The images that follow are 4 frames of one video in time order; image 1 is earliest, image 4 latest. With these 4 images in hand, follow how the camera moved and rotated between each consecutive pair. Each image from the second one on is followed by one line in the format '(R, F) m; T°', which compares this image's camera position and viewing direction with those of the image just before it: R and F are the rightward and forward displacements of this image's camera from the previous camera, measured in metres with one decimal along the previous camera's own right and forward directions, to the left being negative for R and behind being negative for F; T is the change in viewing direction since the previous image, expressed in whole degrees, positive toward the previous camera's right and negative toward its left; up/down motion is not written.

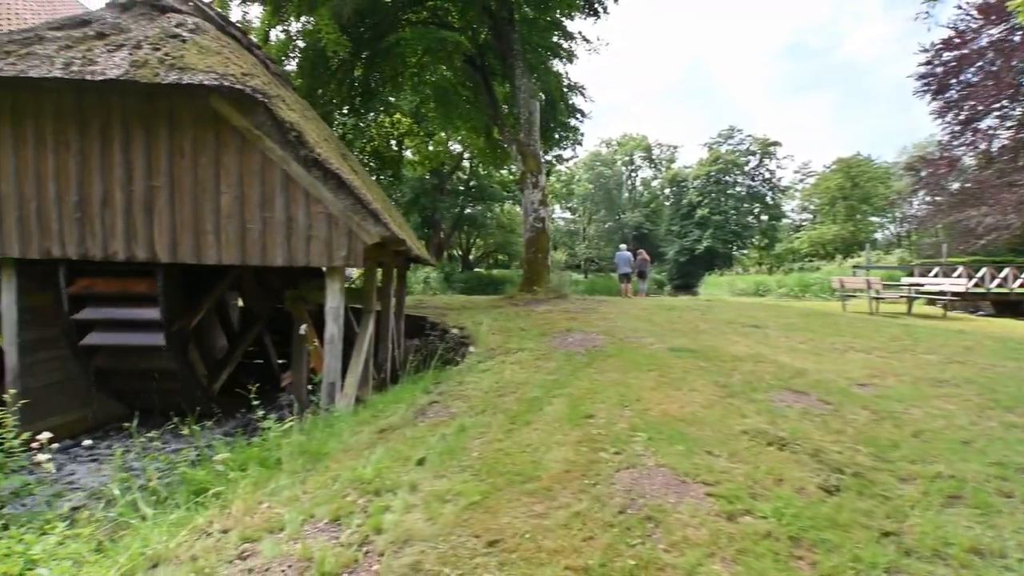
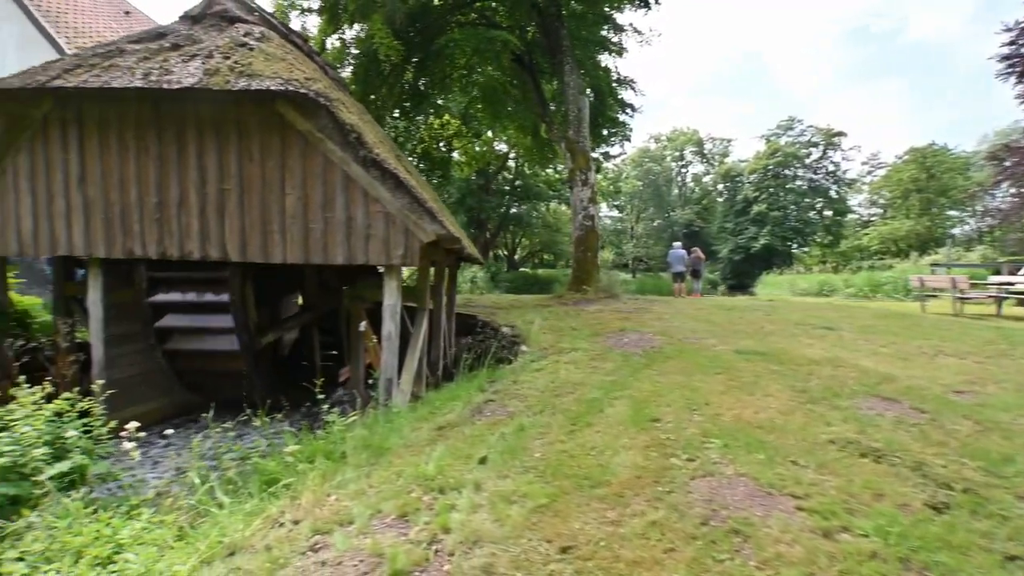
(-0.1, +0.1) m; -5°
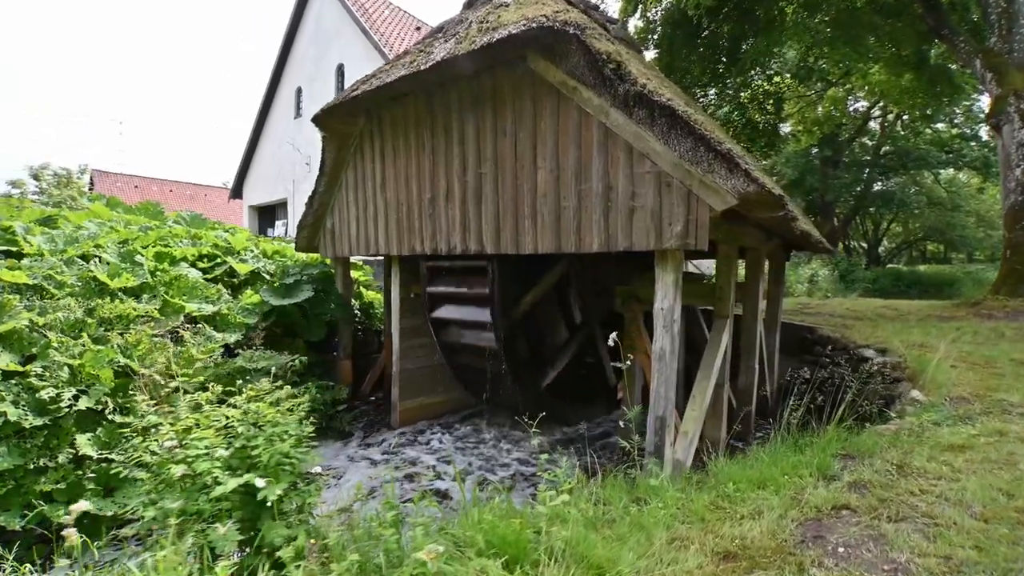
(-0.1, +1.9) m; -37°
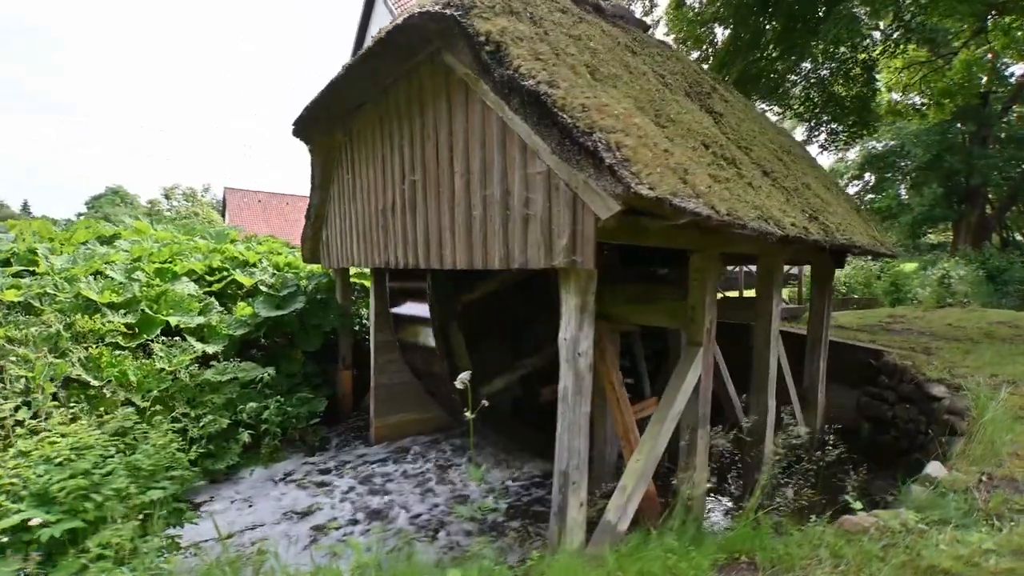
(+1.6, +0.7) m; -12°
